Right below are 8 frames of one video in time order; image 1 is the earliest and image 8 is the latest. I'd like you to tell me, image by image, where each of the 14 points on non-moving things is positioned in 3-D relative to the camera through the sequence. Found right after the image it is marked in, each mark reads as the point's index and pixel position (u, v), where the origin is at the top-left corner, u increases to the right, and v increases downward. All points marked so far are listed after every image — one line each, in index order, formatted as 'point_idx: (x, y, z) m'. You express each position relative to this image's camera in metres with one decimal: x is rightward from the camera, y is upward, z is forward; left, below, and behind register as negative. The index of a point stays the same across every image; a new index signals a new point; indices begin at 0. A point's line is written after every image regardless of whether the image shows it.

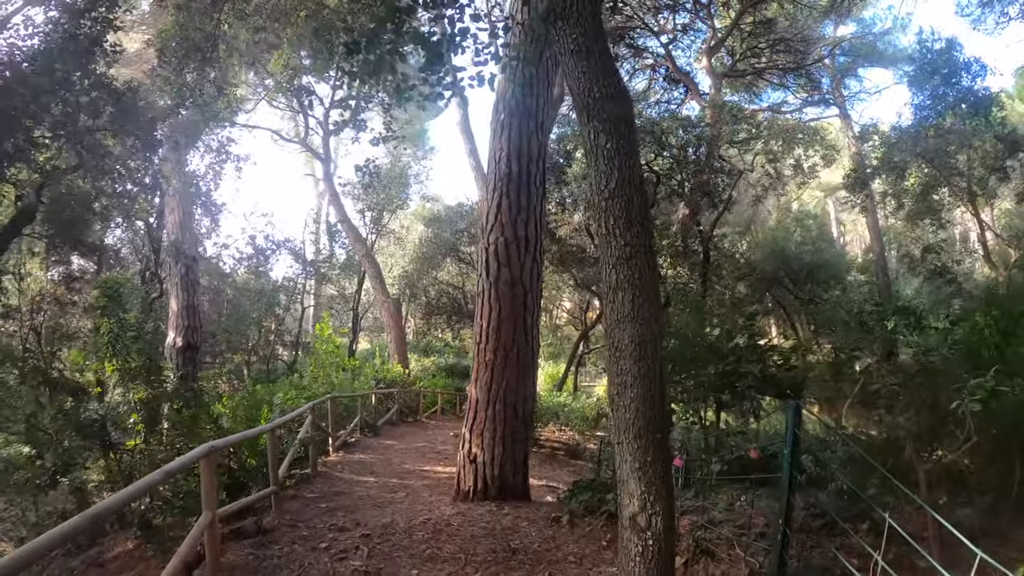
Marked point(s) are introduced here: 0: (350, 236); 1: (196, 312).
0: (-4.0, +1.3, +16.9) m
1: (-4.4, -0.3, +9.4) m
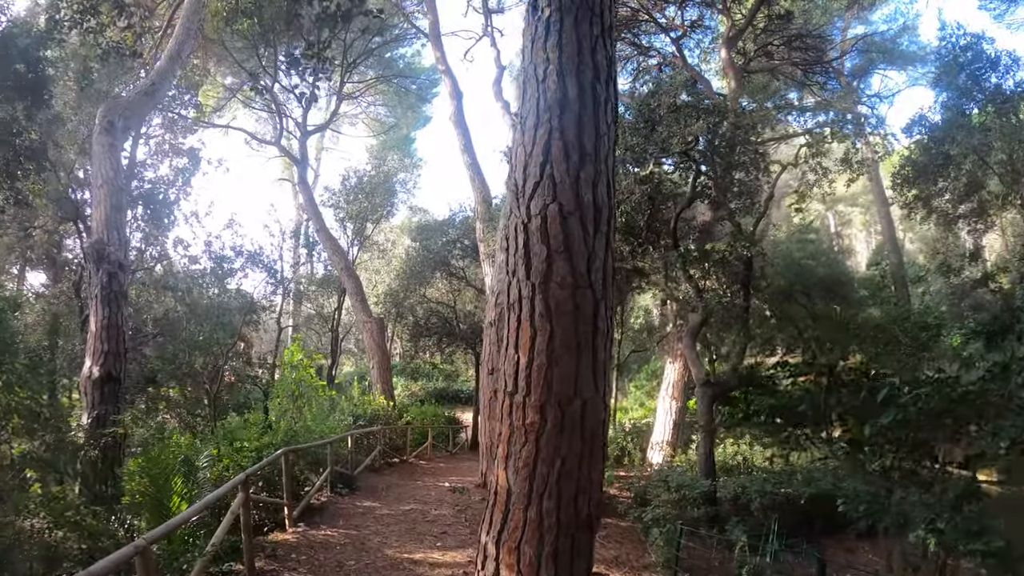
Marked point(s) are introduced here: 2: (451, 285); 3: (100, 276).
0: (-4.1, +0.9, +15.0) m
1: (-4.3, -0.4, +7.4) m
2: (-1.5, +0.1, +16.9) m
3: (-4.5, +0.2, +7.3) m
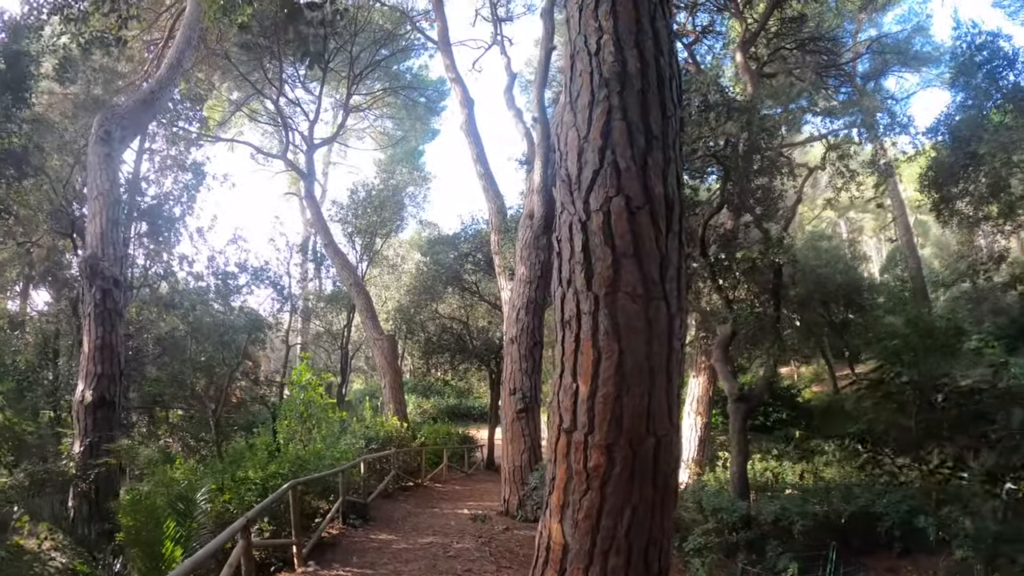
0: (-3.8, +0.6, +14.6) m
1: (-4.1, -0.6, +6.9) m
2: (-1.2, -0.3, +16.5) m
3: (-4.3, 0.0, +6.9) m
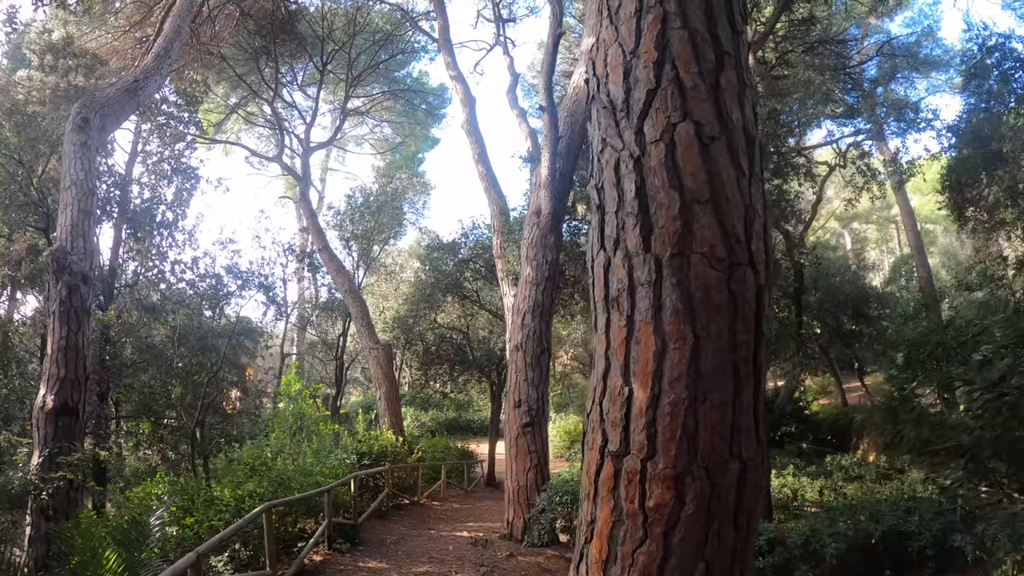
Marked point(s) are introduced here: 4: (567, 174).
0: (-3.7, +0.4, +14.0) m
1: (-4.0, -0.6, +6.3) m
2: (-1.1, -0.5, +15.9) m
3: (-4.2, 0.0, +6.3) m
4: (+0.6, +1.2, +7.4) m
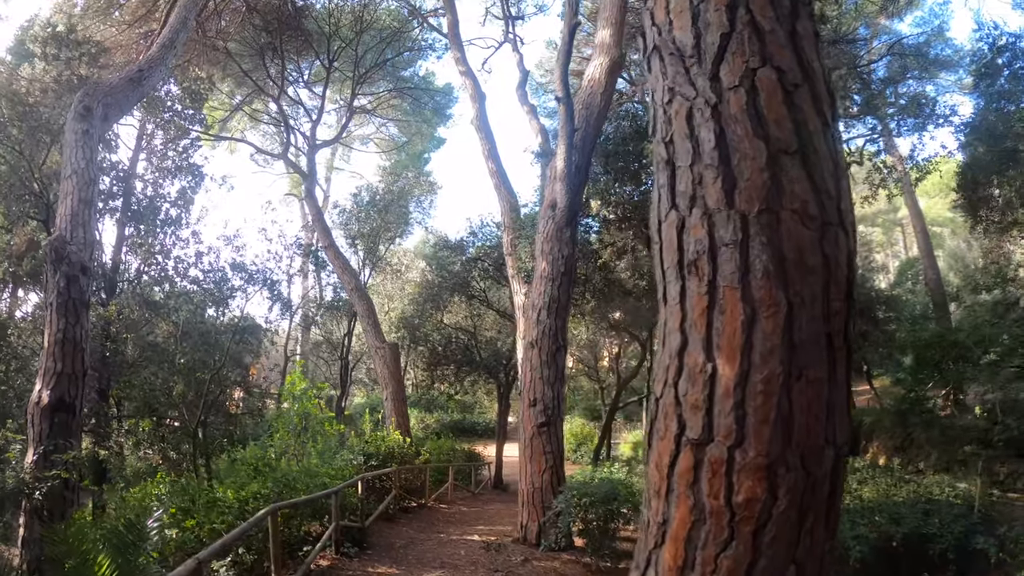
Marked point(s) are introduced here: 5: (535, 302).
0: (-3.5, +0.4, +13.8) m
1: (-3.9, -0.6, +6.1) m
2: (-0.9, -0.5, +15.6) m
3: (-4.1, +0.1, +6.0) m
4: (+0.7, +1.3, +7.2) m
5: (+0.2, -0.1, +6.6) m
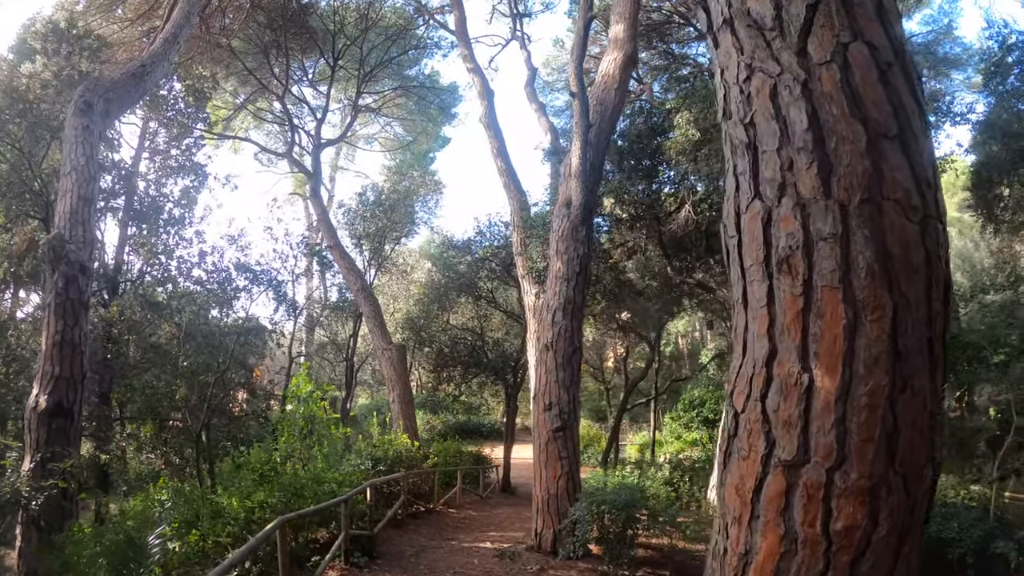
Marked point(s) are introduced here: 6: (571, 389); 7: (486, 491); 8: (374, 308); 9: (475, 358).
0: (-3.4, +0.4, +13.6) m
1: (-3.8, -0.6, +5.9) m
2: (-0.8, -0.5, +15.4) m
3: (-4.0, +0.1, +5.9) m
4: (+0.9, +1.3, +7.0) m
5: (+0.4, -0.1, +6.4) m
6: (+0.5, -0.9, +6.2) m
7: (-0.5, -3.8, +12.6) m
8: (-2.7, -0.4, +13.4) m
9: (-0.9, -1.6, +15.3) m
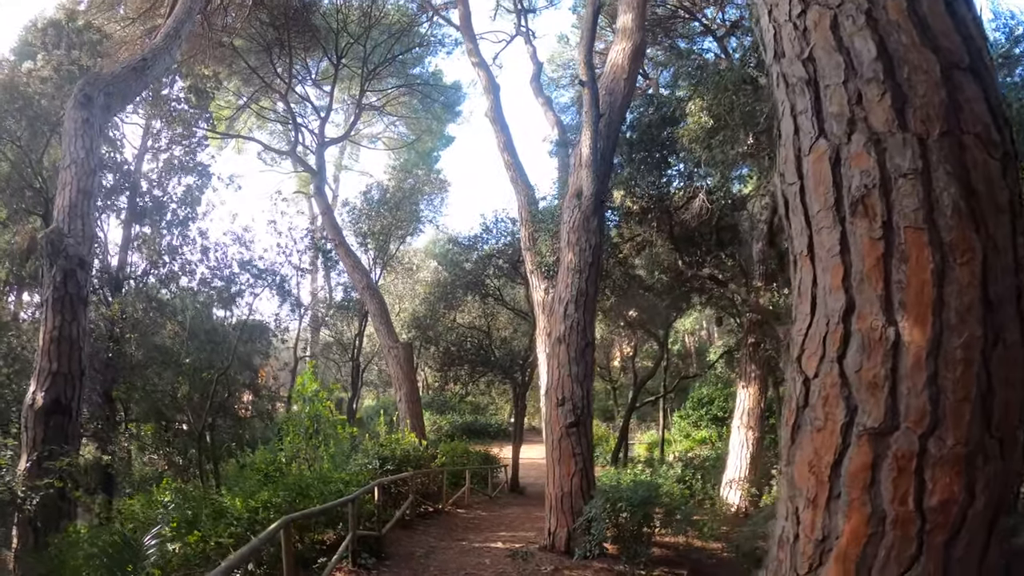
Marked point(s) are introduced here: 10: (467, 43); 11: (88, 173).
0: (-3.2, +0.5, +13.4) m
1: (-3.7, -0.5, +5.8) m
2: (-0.6, -0.4, +15.3) m
3: (-3.9, +0.1, +5.7) m
4: (+1.0, +1.3, +6.8) m
5: (+0.4, -0.1, +6.2) m
6: (+0.6, -0.9, +6.0) m
7: (-0.3, -3.8, +12.4) m
8: (-2.6, -0.4, +13.2) m
9: (-0.7, -1.6, +15.2) m
10: (-0.9, +4.8, +13.1) m
11: (-3.9, +1.0, +6.2) m
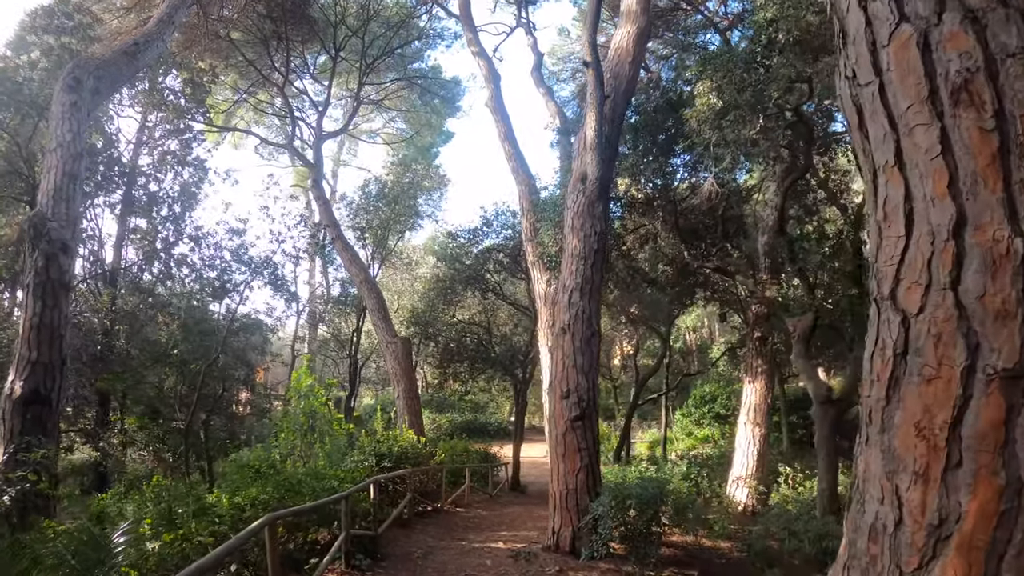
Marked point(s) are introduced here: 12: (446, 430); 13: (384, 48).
0: (-3.2, +0.6, +13.2) m
1: (-3.6, -0.4, +5.5) m
2: (-0.6, -0.3, +15.0) m
3: (-3.9, +0.2, +5.4) m
4: (+1.0, +1.5, +6.5) m
5: (+0.5, 0.0, +6.0) m
6: (+0.6, -0.7, +5.7) m
7: (-0.3, -3.7, +12.2) m
8: (-2.6, -0.3, +13.0) m
9: (-0.7, -1.4, +14.9) m
10: (-0.9, +4.9, +12.8) m
11: (-3.9, +1.1, +6.0) m
12: (-1.7, -3.6, +17.4) m
13: (-2.9, +5.5, +15.4) m
